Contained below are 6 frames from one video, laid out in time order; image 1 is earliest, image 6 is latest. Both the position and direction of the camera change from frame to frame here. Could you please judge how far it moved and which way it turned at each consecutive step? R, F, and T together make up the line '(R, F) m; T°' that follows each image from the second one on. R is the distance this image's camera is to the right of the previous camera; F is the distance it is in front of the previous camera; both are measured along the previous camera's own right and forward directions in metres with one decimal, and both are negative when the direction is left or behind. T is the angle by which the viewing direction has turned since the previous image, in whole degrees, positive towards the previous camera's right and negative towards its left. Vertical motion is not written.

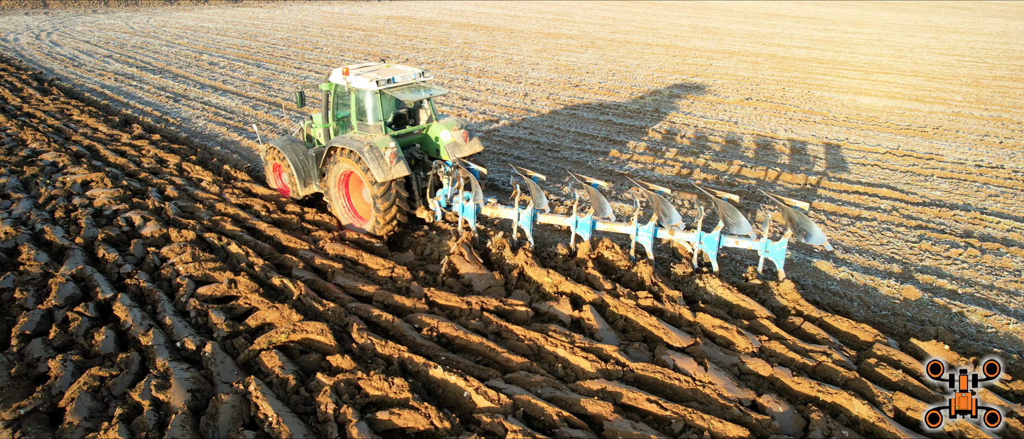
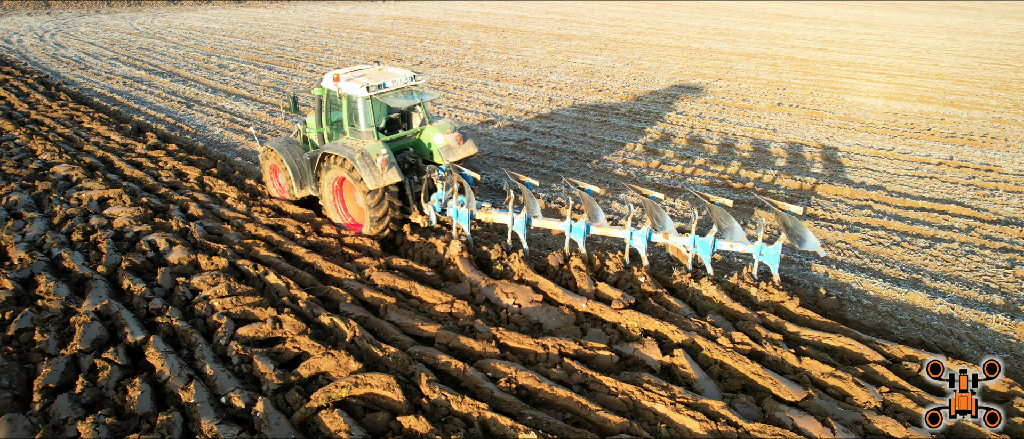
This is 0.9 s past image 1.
(-0.3, +0.5) m; 0°
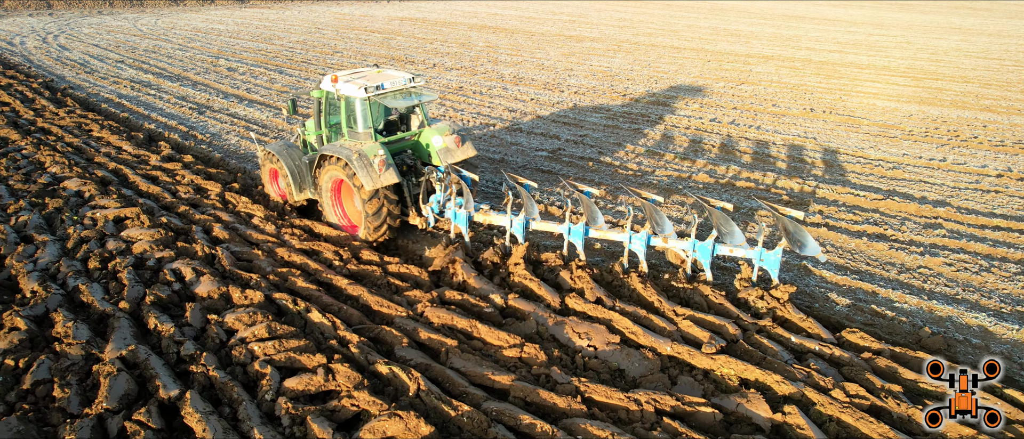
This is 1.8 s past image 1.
(-0.3, +0.5) m; 0°
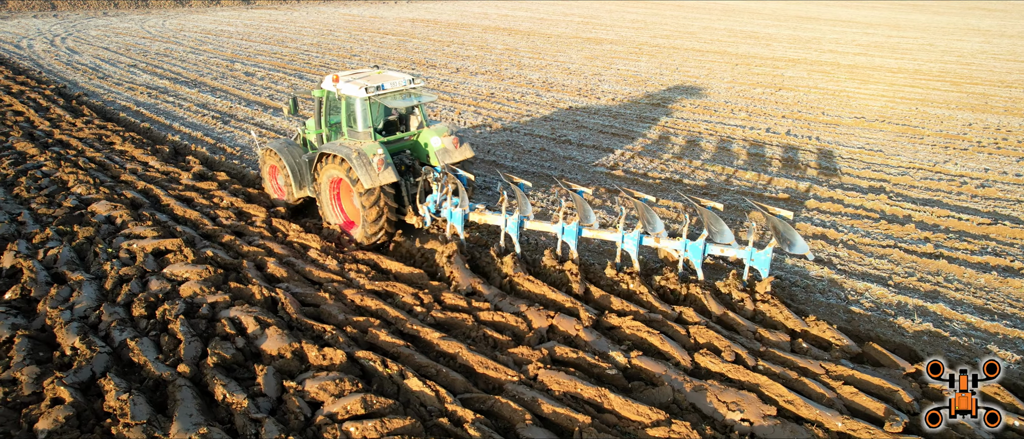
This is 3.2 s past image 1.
(-0.5, +0.6) m; 0°
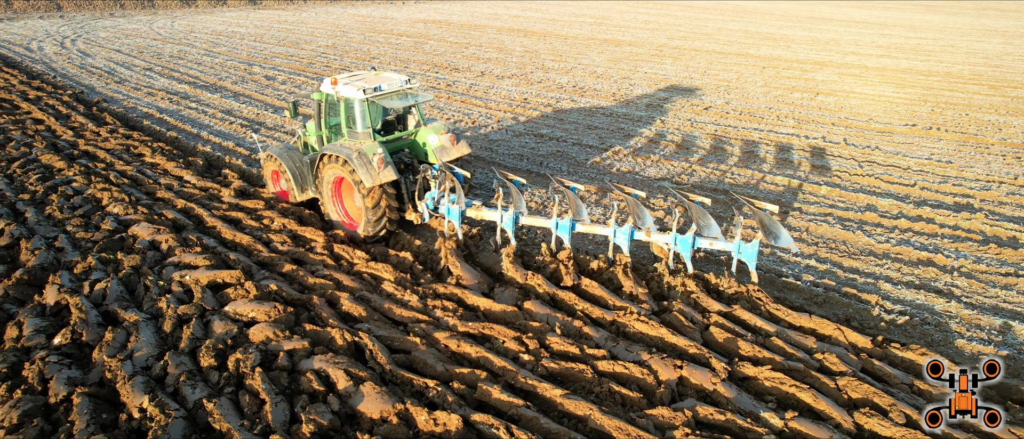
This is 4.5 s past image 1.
(-0.5, +0.5) m; 0°
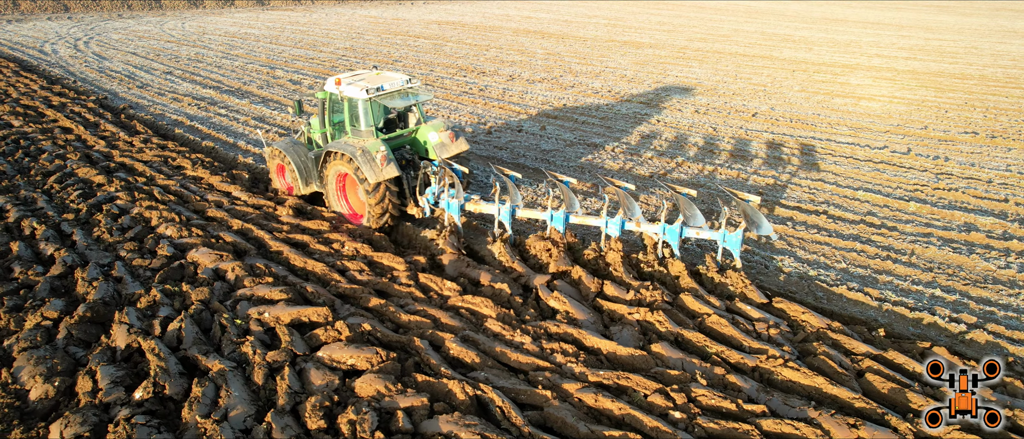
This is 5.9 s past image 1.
(-0.5, +0.5) m; 0°
